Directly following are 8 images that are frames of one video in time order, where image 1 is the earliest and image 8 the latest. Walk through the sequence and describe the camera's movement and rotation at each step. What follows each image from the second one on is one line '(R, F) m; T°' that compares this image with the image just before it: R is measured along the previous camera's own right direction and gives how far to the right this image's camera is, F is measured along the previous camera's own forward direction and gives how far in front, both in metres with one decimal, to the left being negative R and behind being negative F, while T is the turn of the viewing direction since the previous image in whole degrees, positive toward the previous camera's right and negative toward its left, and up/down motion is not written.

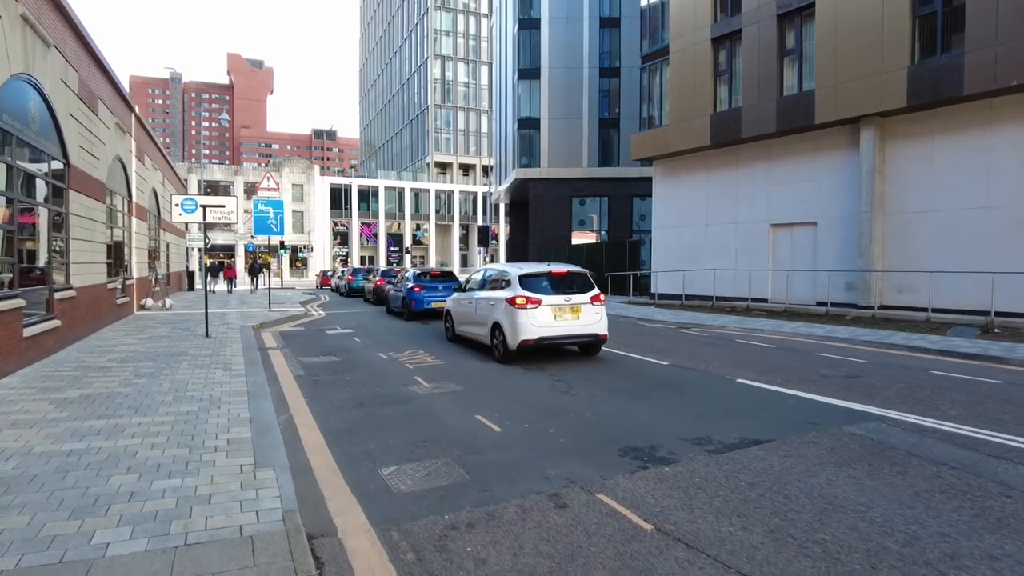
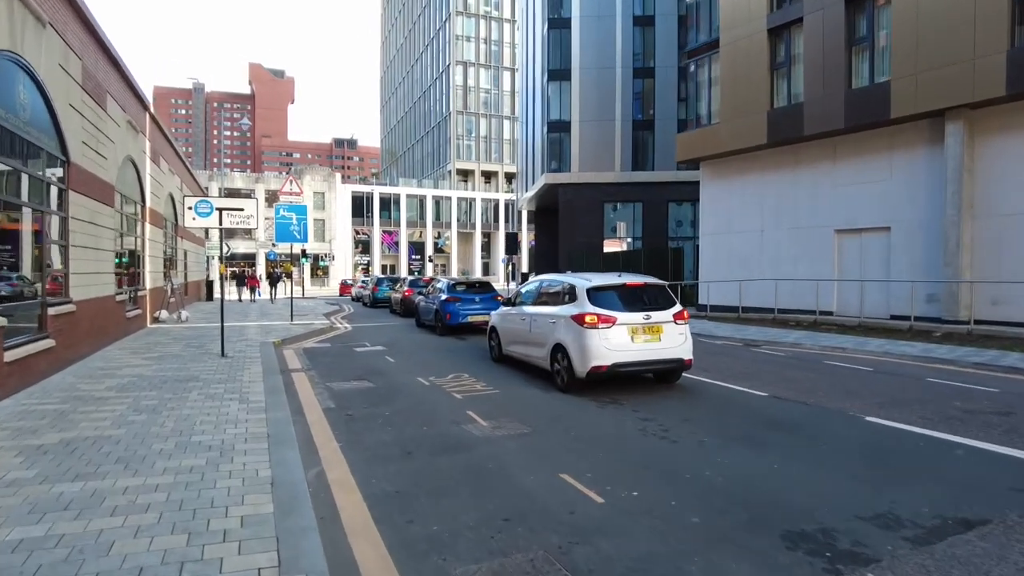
(-0.7, +1.6) m; -2°
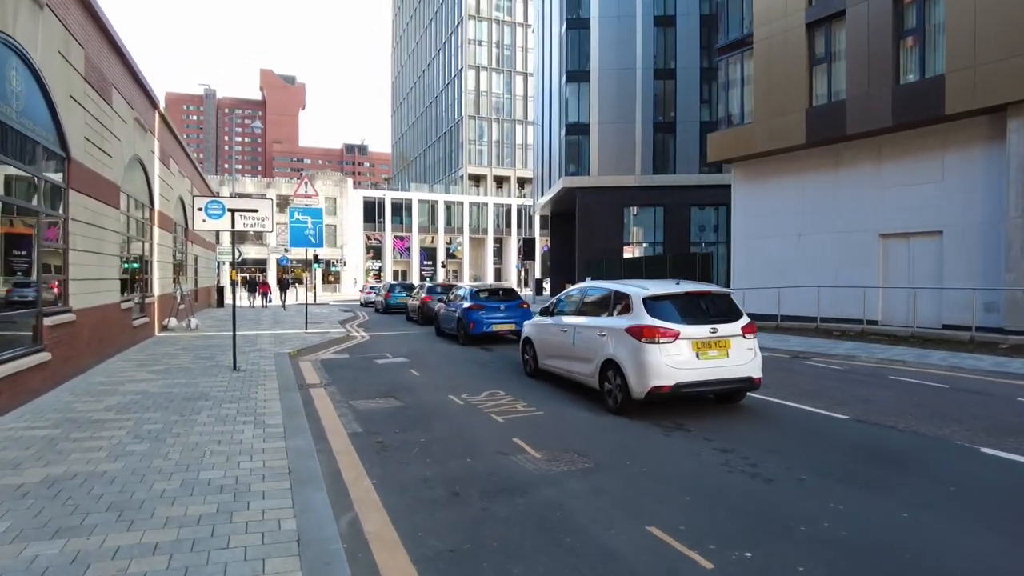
(-0.5, +1.0) m; -1°
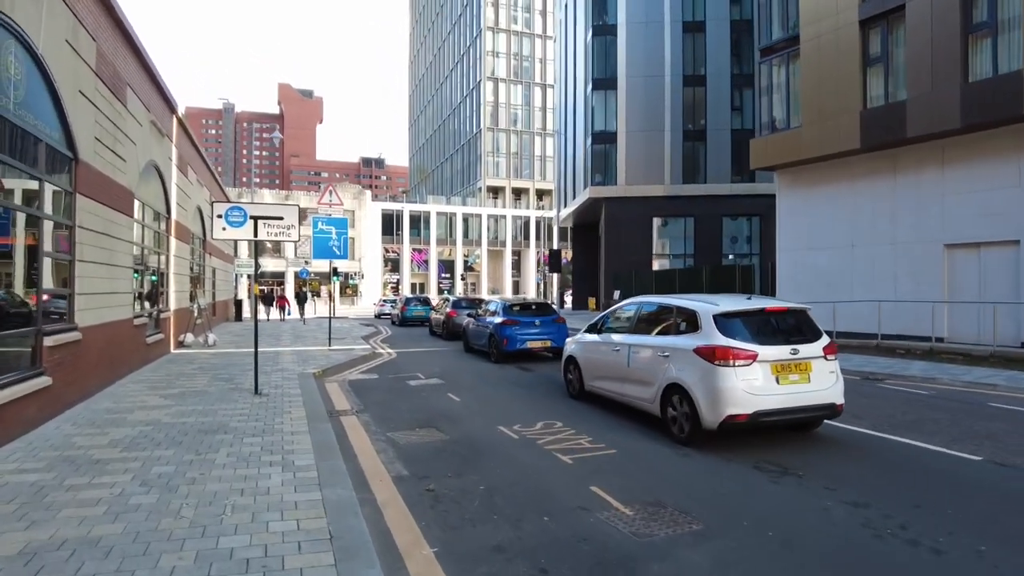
(-0.6, +1.1) m; -1°
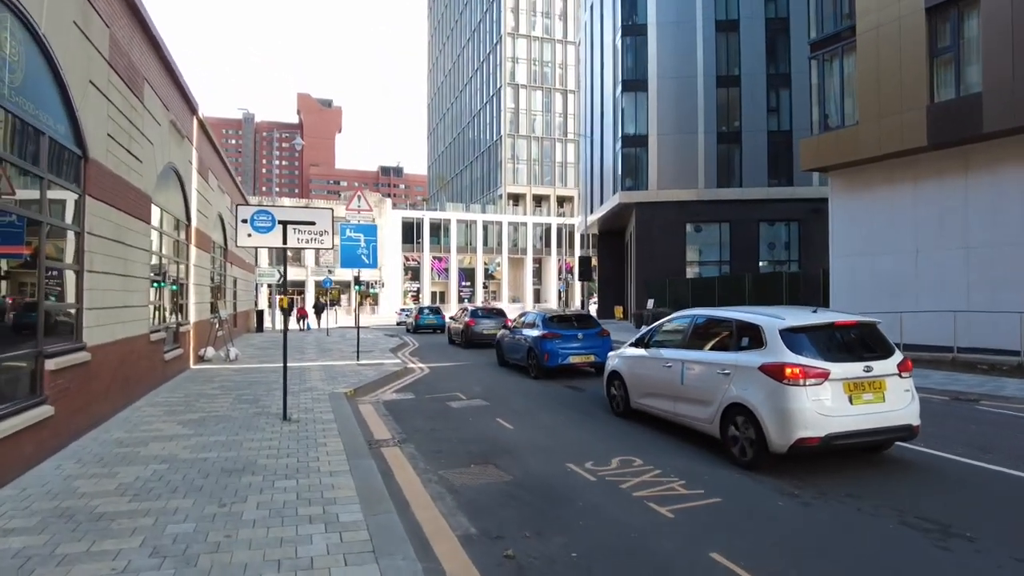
(-0.6, +1.1) m; -1°
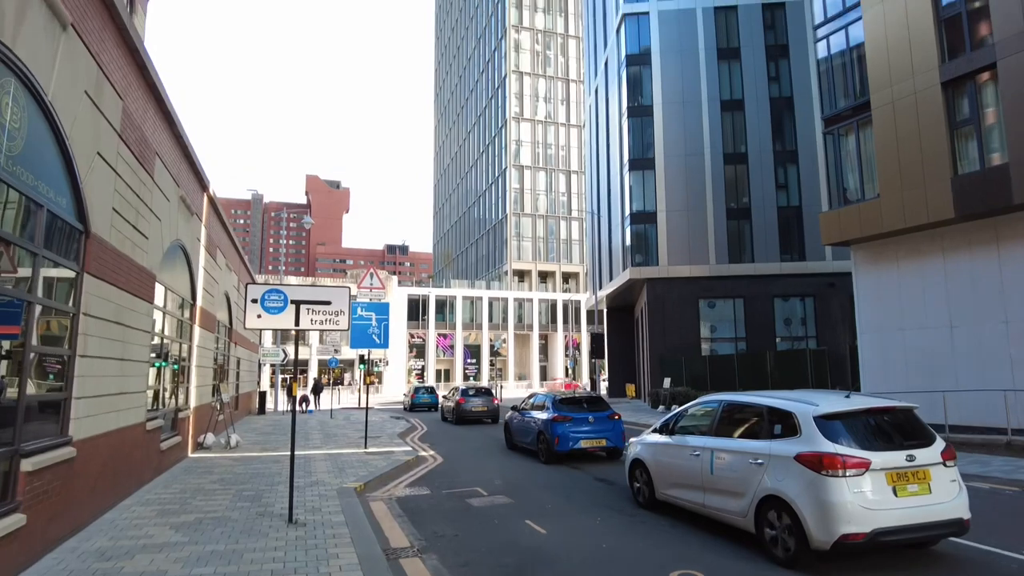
(-0.4, +0.7) m; 0°
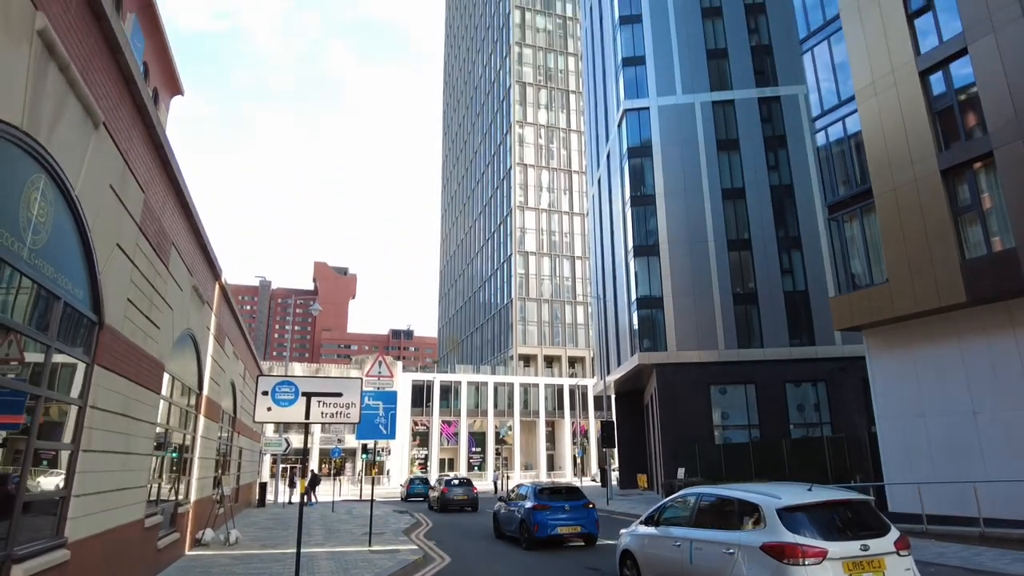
(-0.1, +0.1) m; 0°
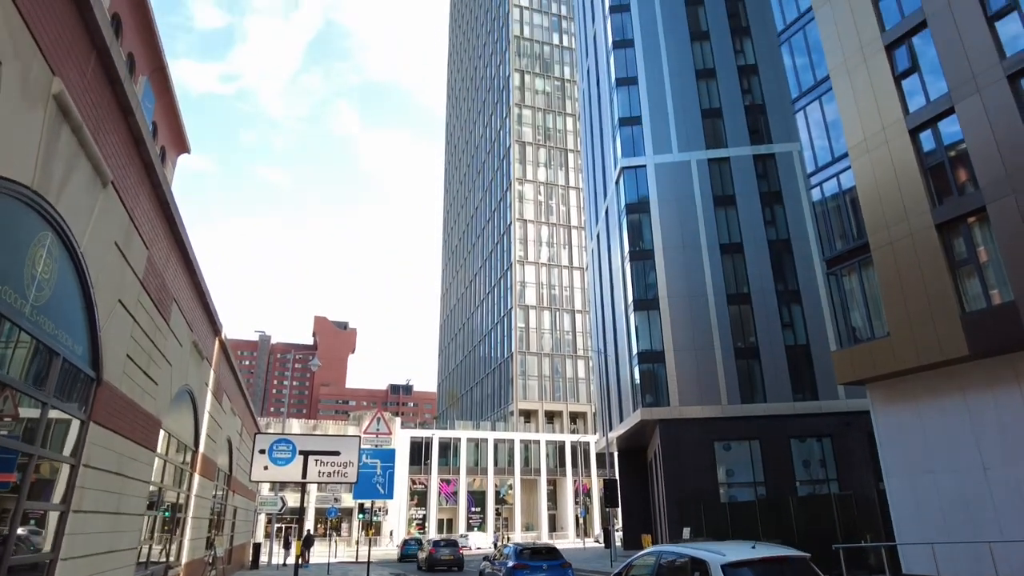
(0.0, 0.0) m; 0°
